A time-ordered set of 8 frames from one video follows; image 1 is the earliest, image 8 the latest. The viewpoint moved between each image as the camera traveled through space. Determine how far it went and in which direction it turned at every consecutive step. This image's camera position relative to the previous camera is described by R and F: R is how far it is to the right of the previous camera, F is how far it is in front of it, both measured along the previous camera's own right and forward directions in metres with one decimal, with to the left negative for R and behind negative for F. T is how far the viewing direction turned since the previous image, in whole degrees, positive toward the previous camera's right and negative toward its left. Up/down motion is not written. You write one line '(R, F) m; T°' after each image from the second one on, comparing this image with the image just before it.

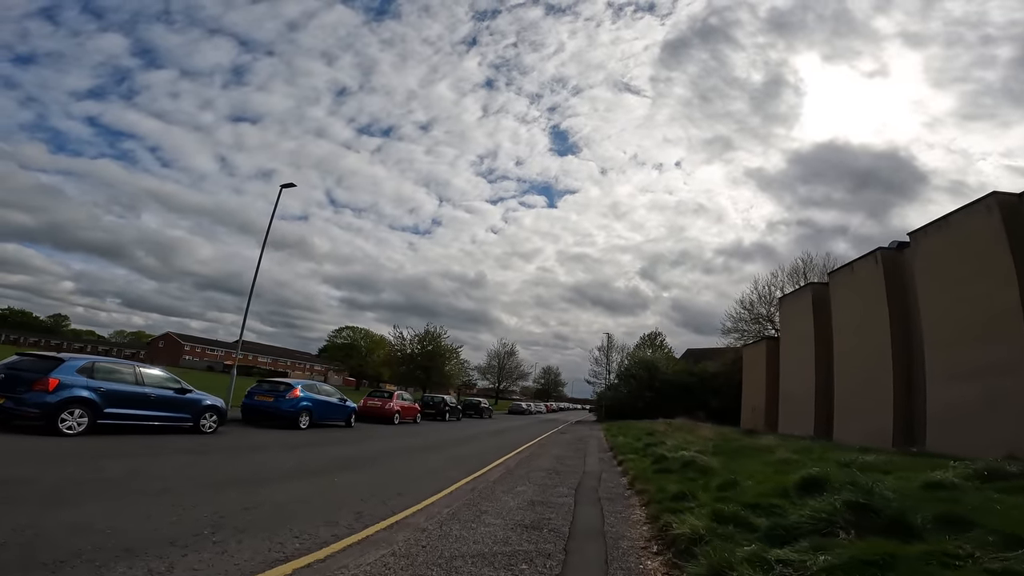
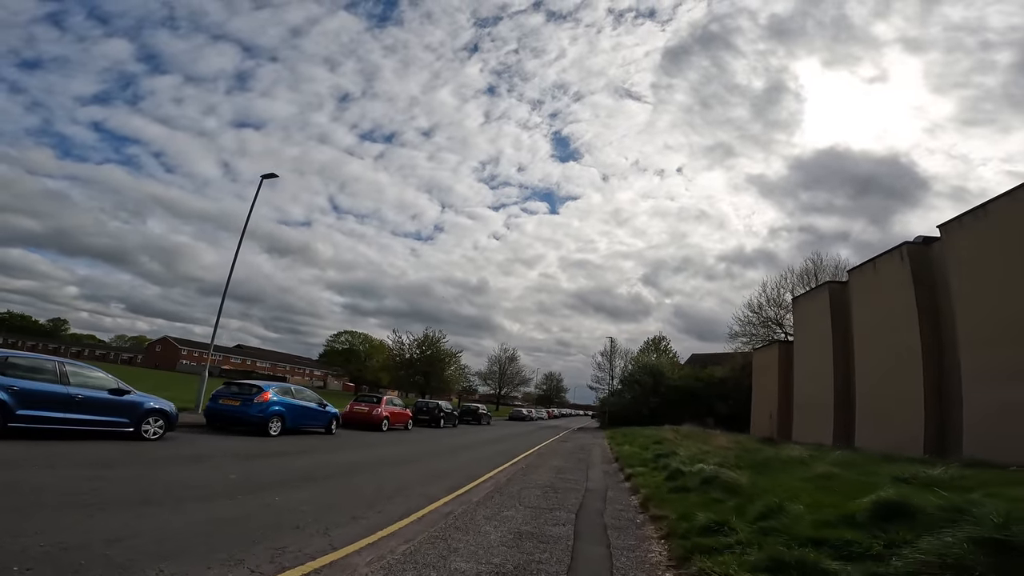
(+0.2, +1.6) m; 0°
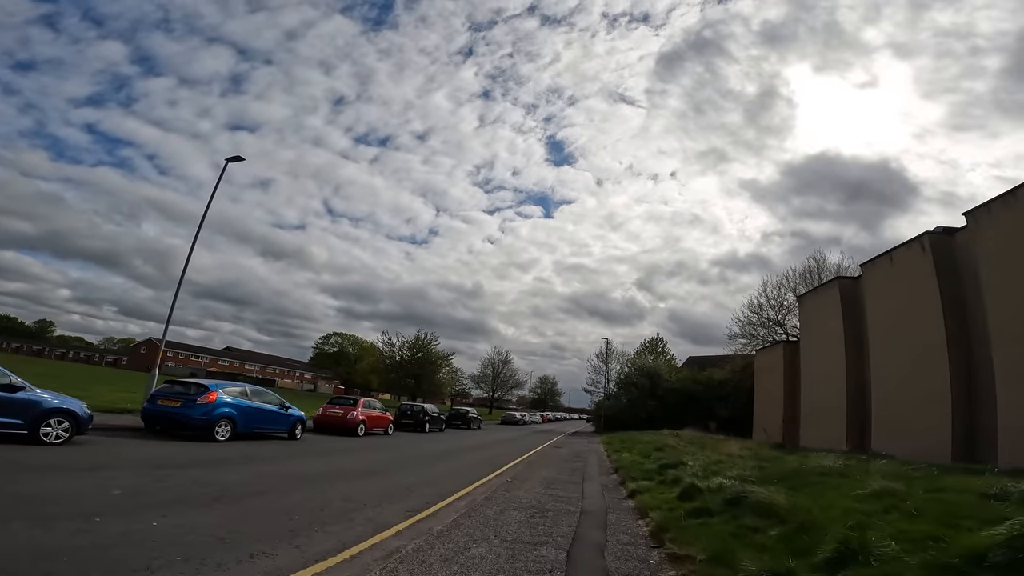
(+0.2, +1.8) m; +1°
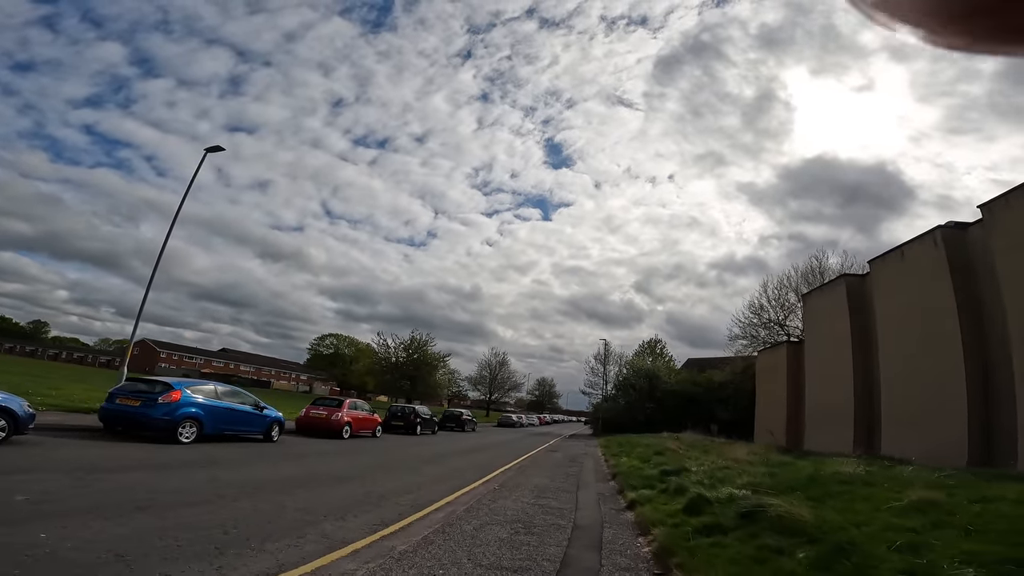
(+0.2, +0.9) m; 0°
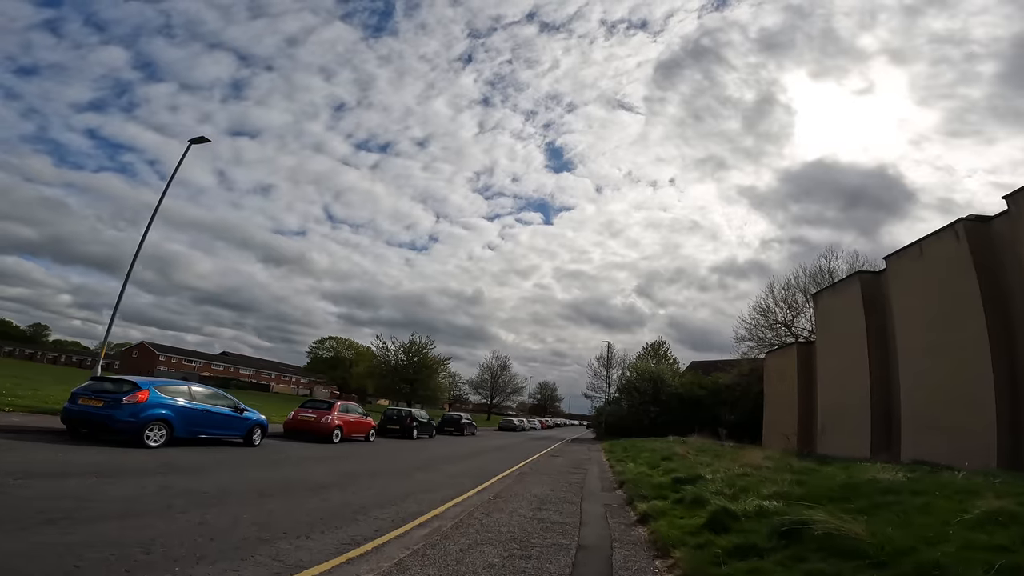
(+0.1, +0.9) m; 0°
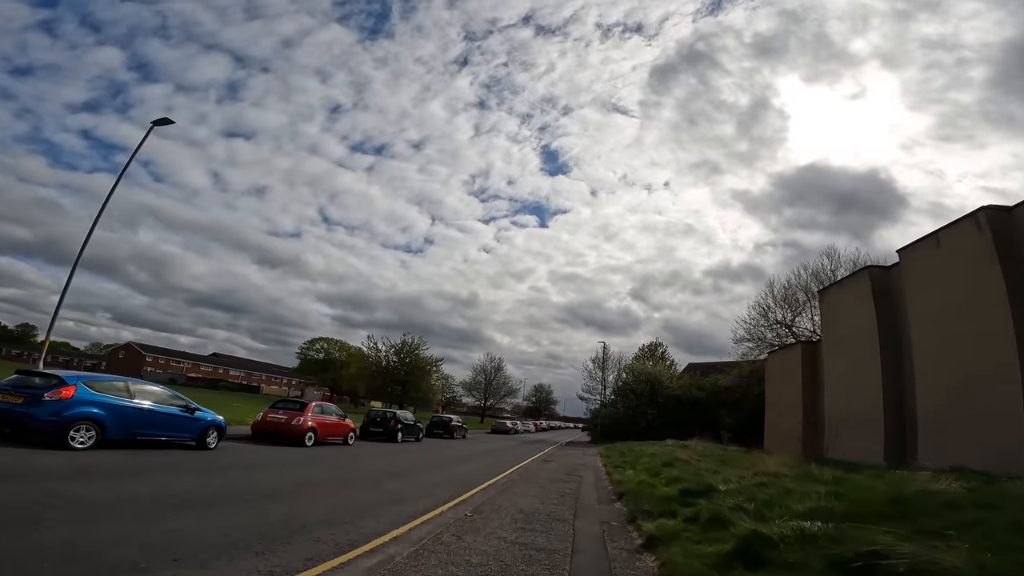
(+0.2, +1.3) m; 0°
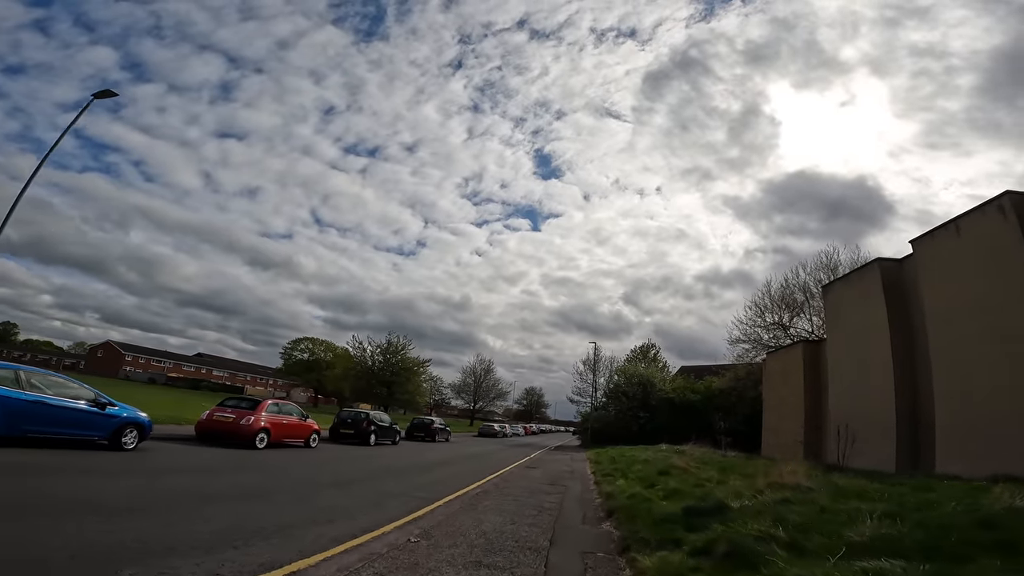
(+0.3, +1.7) m; +1°
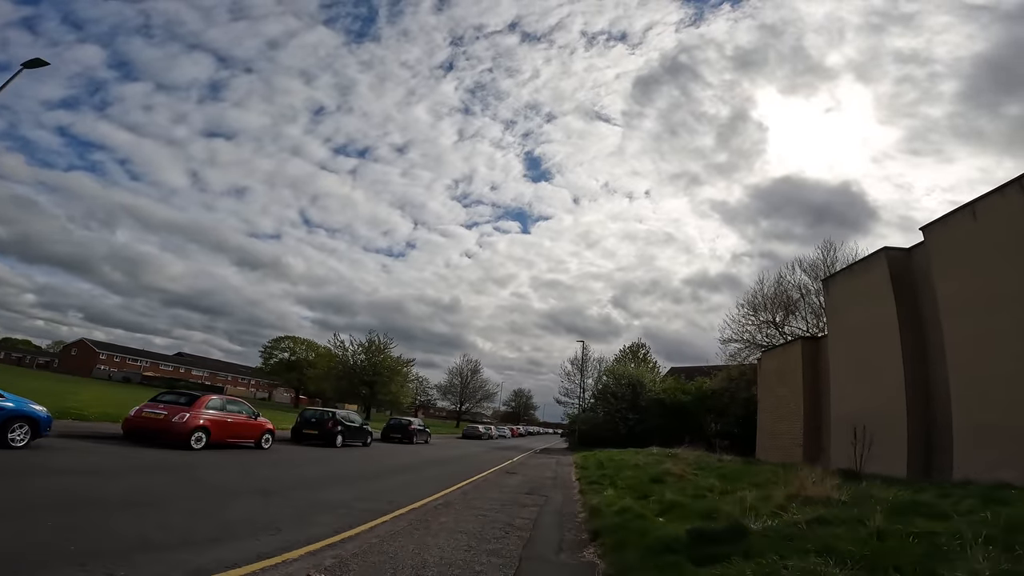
(+0.3, +1.6) m; +1°
